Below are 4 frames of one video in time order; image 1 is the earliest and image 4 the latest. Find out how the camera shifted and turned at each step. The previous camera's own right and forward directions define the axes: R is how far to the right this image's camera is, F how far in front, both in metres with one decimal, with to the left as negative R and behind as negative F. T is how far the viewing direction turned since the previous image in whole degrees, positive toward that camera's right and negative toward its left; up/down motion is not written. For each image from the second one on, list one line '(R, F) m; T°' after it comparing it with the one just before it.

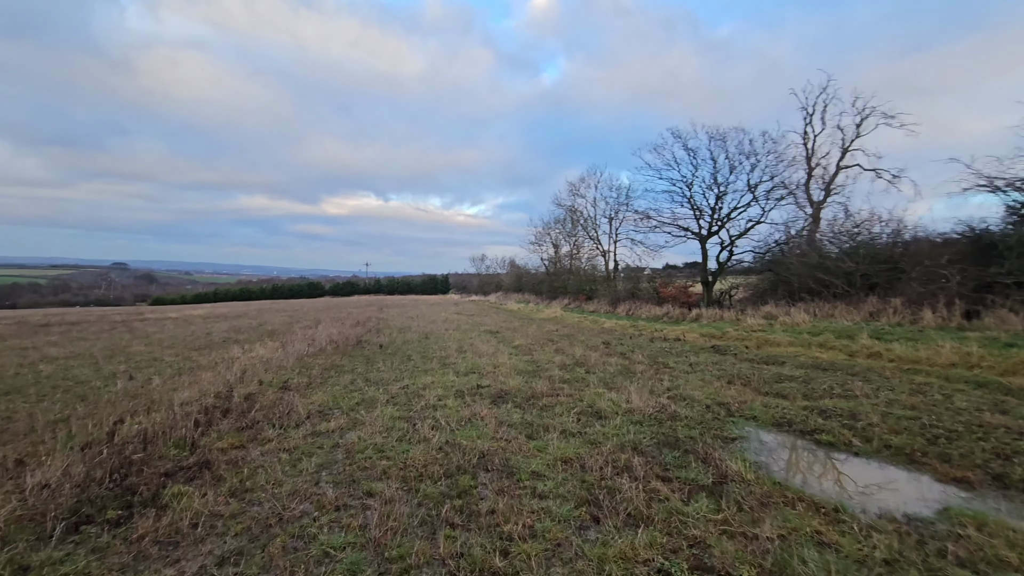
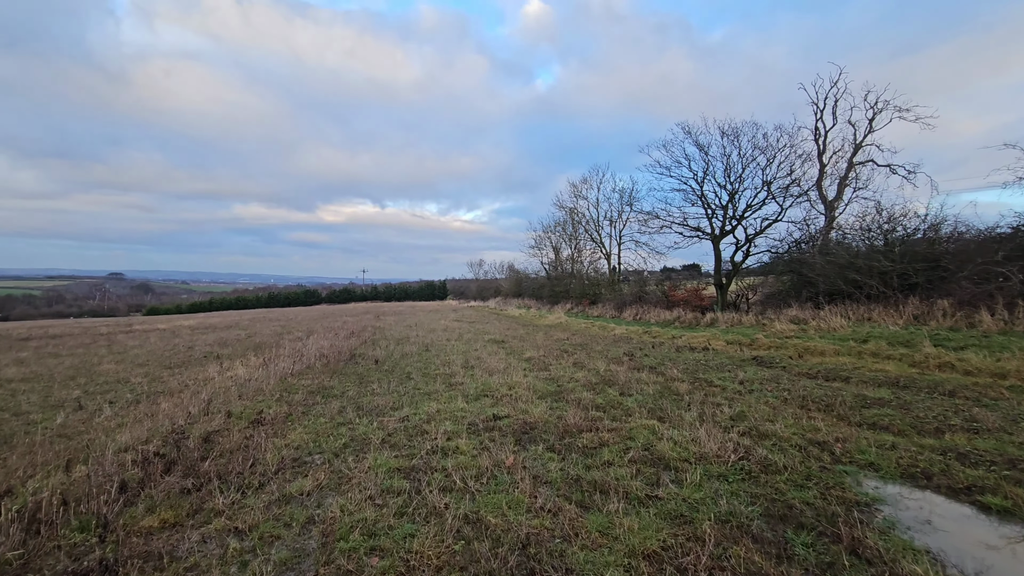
(-0.3, +1.4) m; 0°
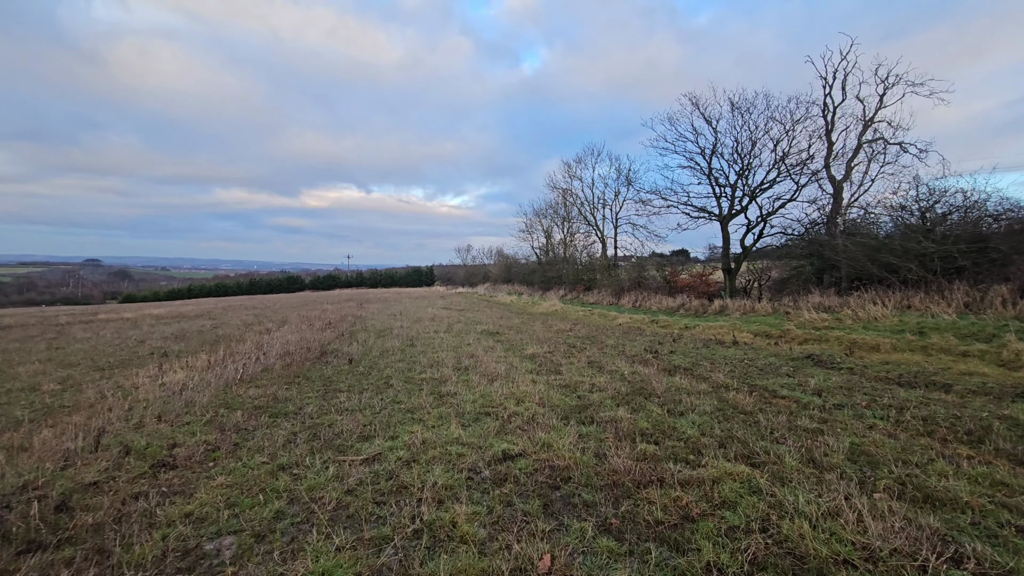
(-0.3, +1.9) m; +1°
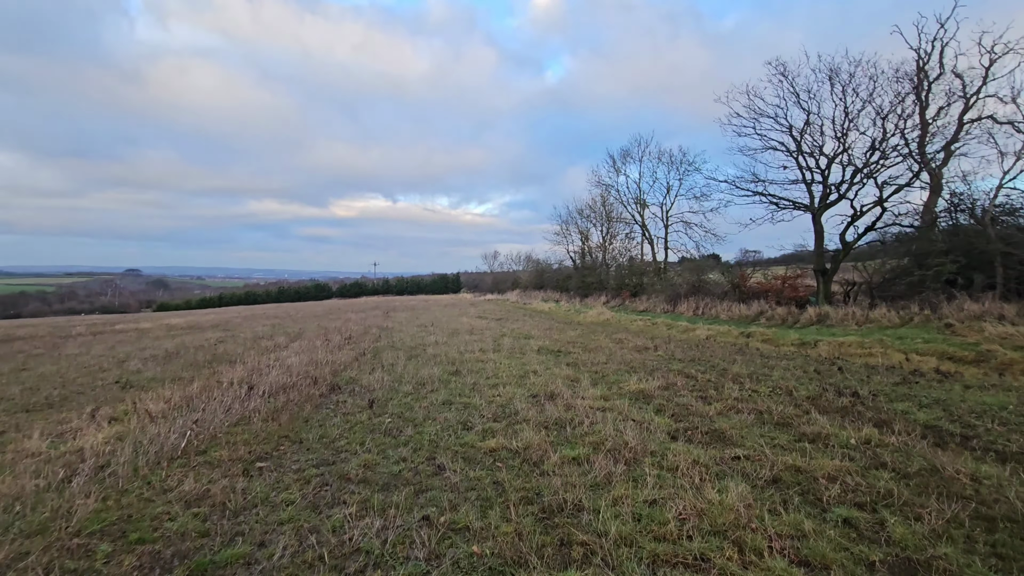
(-1.1, +3.4) m; -3°
